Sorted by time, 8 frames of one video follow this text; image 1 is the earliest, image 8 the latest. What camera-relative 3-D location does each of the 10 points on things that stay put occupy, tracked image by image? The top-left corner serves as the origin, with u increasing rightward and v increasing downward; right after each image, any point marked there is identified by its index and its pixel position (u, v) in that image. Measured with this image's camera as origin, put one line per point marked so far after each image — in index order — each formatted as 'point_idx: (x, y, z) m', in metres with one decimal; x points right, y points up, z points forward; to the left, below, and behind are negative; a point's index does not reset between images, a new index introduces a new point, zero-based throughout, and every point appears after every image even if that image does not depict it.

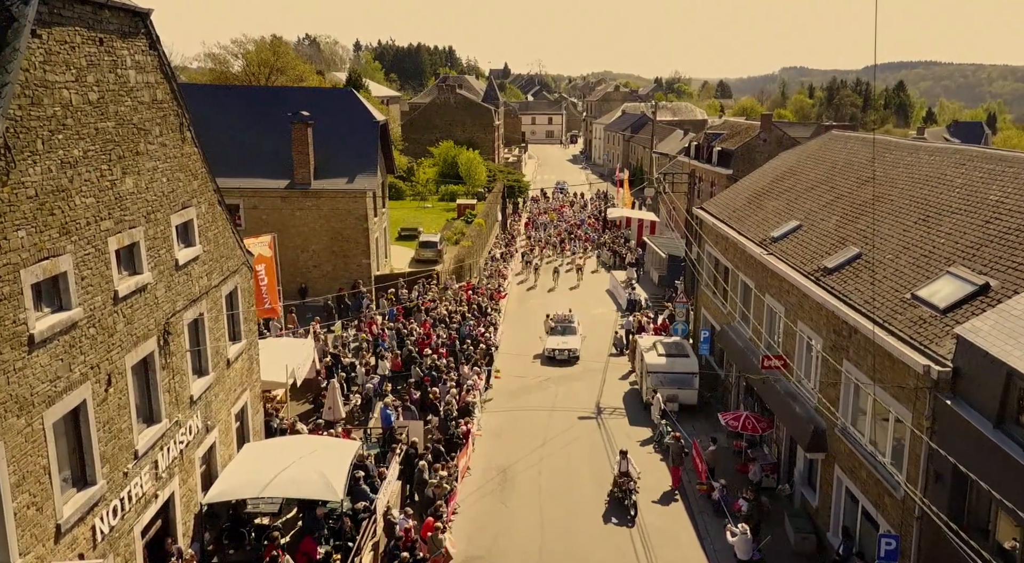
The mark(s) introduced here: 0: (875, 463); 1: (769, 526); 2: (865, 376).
0: (+6.5, -3.3, +15.7) m
1: (+5.6, -5.4, +19.3) m
2: (+6.6, -1.7, +16.3) m
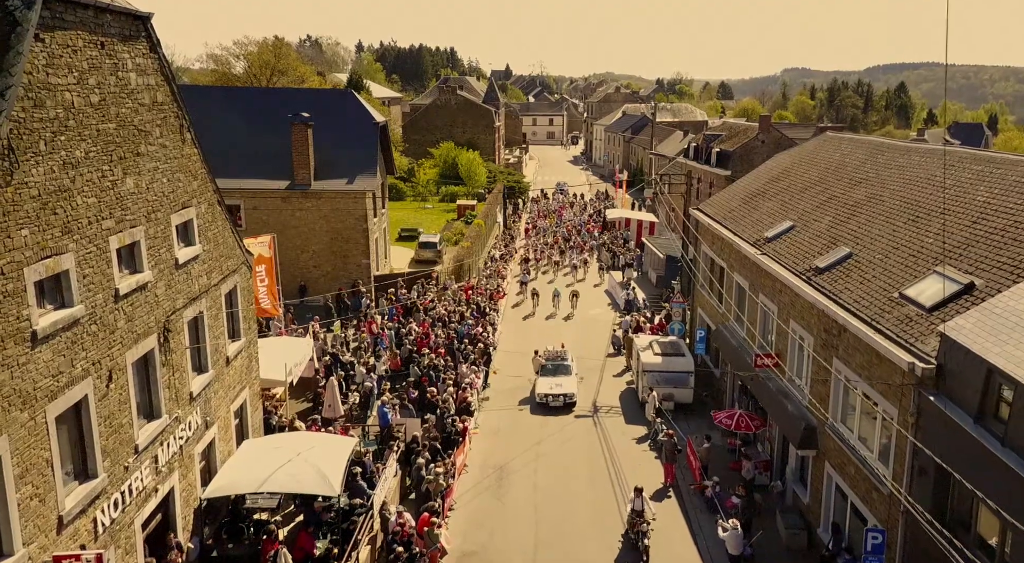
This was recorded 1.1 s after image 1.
0: (+6.4, -3.3, +15.9) m
1: (+5.5, -5.4, +19.6) m
2: (+6.5, -1.7, +16.6) m
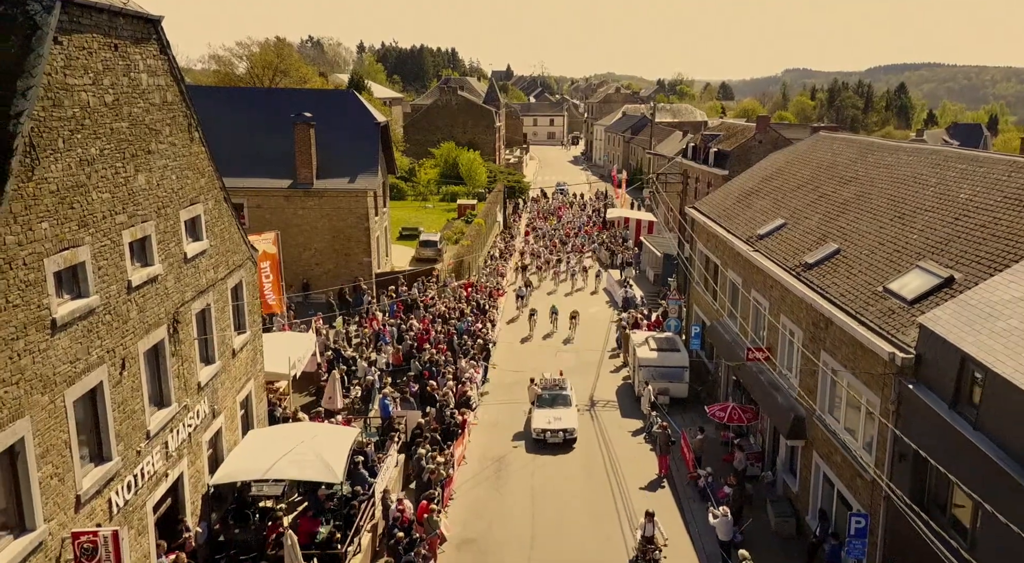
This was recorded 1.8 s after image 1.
0: (+6.3, -3.1, +16.5) m
1: (+5.5, -5.2, +20.1) m
2: (+6.4, -1.6, +17.1) m
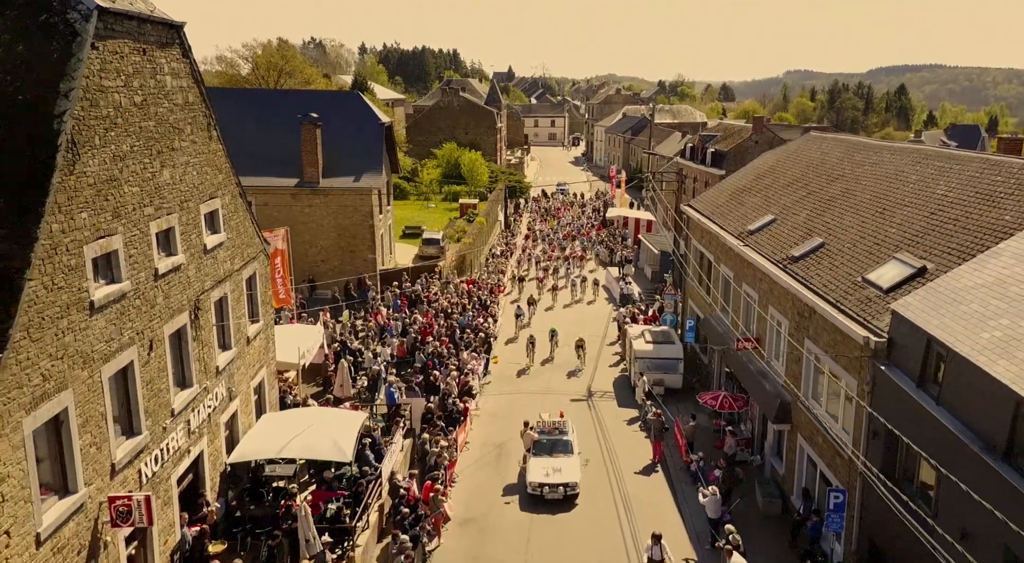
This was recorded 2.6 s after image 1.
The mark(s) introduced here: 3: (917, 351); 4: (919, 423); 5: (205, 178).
0: (+6.3, -3.0, +17.5) m
1: (+5.5, -5.1, +21.1) m
2: (+6.4, -1.4, +18.1) m
3: (+6.4, -1.1, +13.9) m
4: (+6.2, -2.2, +13.4) m
5: (-6.0, +2.0, +17.1) m
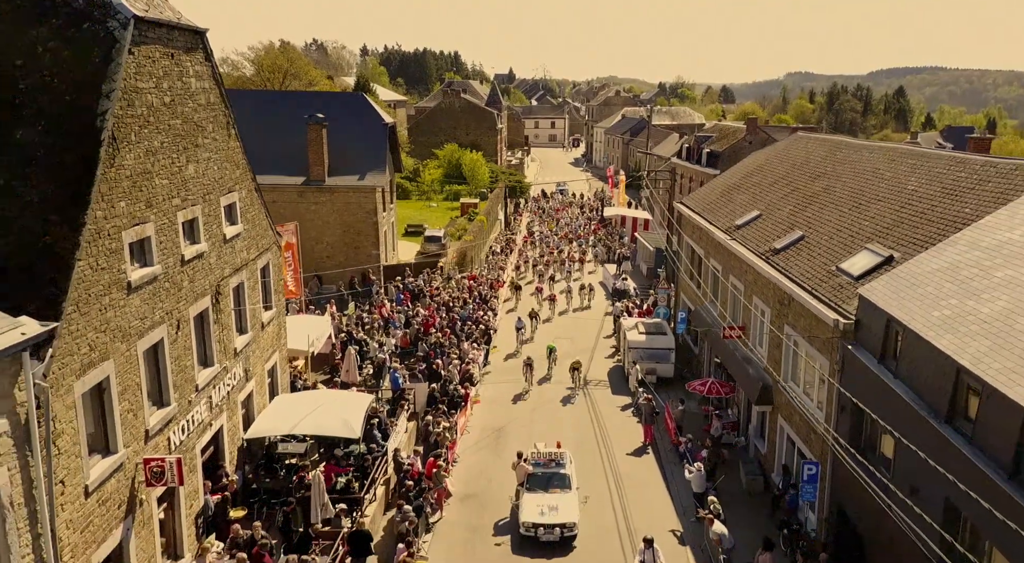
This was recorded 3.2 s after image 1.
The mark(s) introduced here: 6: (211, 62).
0: (+6.3, -2.7, +18.8) m
1: (+5.4, -4.8, +22.4) m
2: (+6.4, -1.2, +19.4) m
3: (+6.3, -0.8, +15.2) m
4: (+6.2, -1.9, +14.7) m
5: (-6.0, +2.3, +18.4) m
6: (-6.0, +4.4, +17.6) m
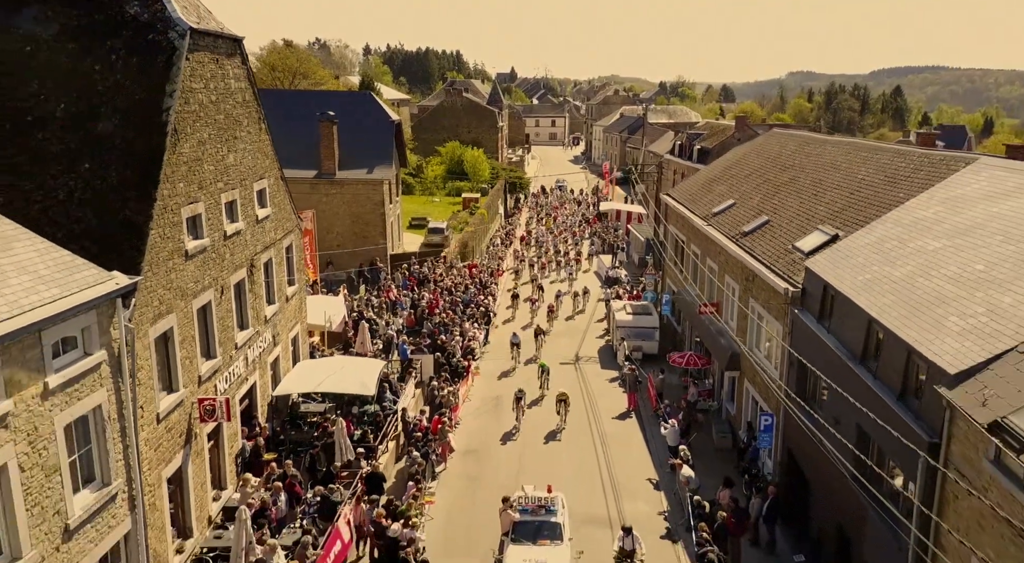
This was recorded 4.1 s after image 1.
0: (+6.2, -2.1, +21.5) m
1: (+5.3, -4.2, +25.1) m
2: (+6.2, -0.6, +22.1) m
3: (+6.2, -0.3, +17.8) m
4: (+6.1, -1.4, +17.4) m
5: (-6.1, +2.9, +21.1) m
6: (-6.1, +5.0, +20.3) m
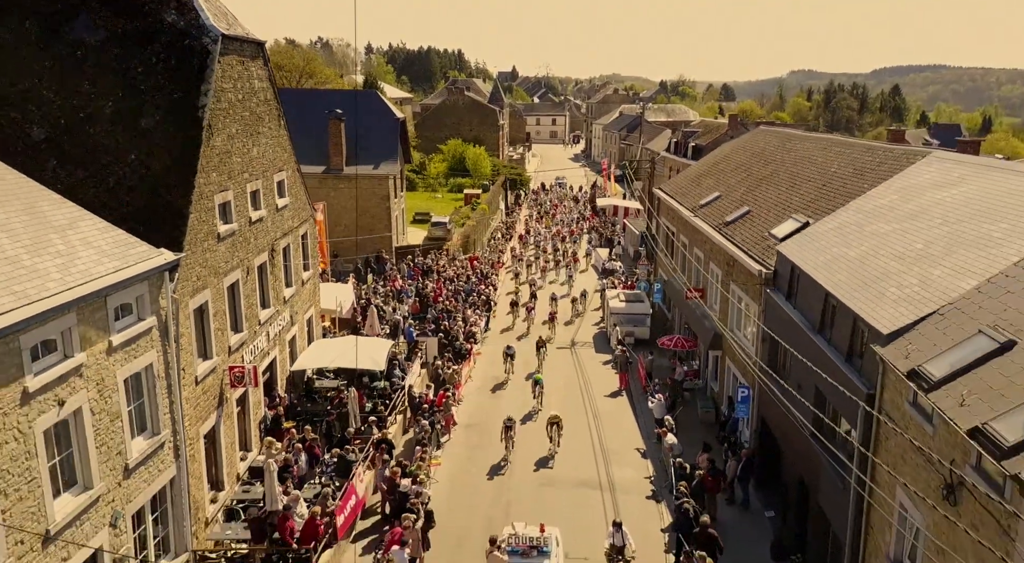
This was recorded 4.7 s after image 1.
0: (+6.1, -1.7, +23.4) m
1: (+5.3, -3.8, +27.0) m
2: (+6.2, -0.2, +24.0) m
3: (+6.2, +0.1, +19.7) m
4: (+6.0, -0.9, +19.3) m
5: (-6.2, +3.3, +23.0) m
6: (-6.1, +5.4, +22.2) m
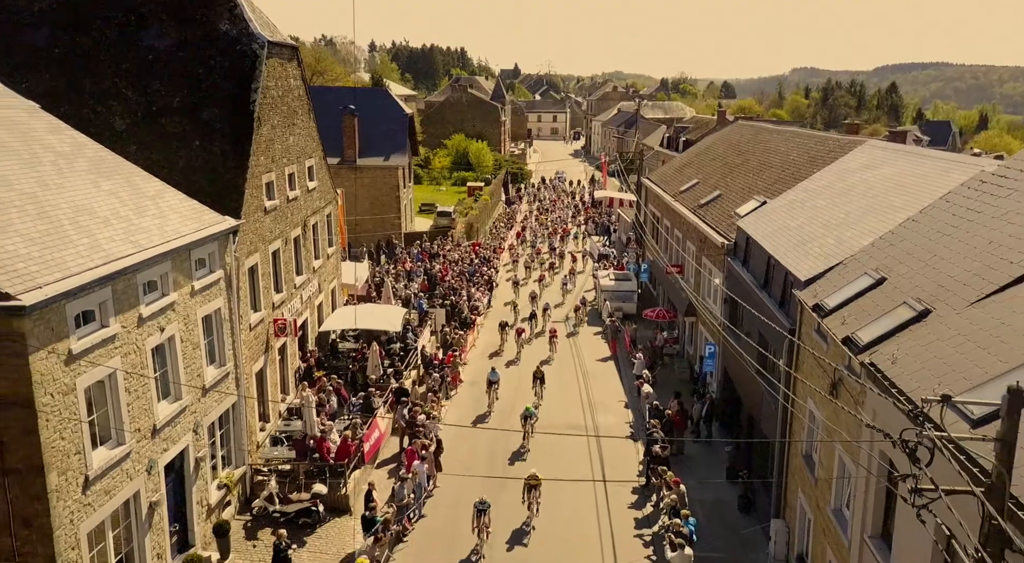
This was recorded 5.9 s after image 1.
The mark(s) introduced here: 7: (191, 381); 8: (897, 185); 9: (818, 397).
0: (+6.1, -0.9, +26.9) m
1: (+5.3, -3.0, +30.6) m
2: (+6.2, +0.6, +27.6) m
3: (+6.1, +1.0, +23.3) m
4: (+6.0, -0.1, +22.9) m
5: (-6.2, +4.1, +26.6) m
6: (-6.2, +6.2, +25.7) m
7: (-6.1, -1.9, +16.8) m
8: (+8.3, +2.1, +18.9) m
9: (+5.2, -2.0, +14.8) m
